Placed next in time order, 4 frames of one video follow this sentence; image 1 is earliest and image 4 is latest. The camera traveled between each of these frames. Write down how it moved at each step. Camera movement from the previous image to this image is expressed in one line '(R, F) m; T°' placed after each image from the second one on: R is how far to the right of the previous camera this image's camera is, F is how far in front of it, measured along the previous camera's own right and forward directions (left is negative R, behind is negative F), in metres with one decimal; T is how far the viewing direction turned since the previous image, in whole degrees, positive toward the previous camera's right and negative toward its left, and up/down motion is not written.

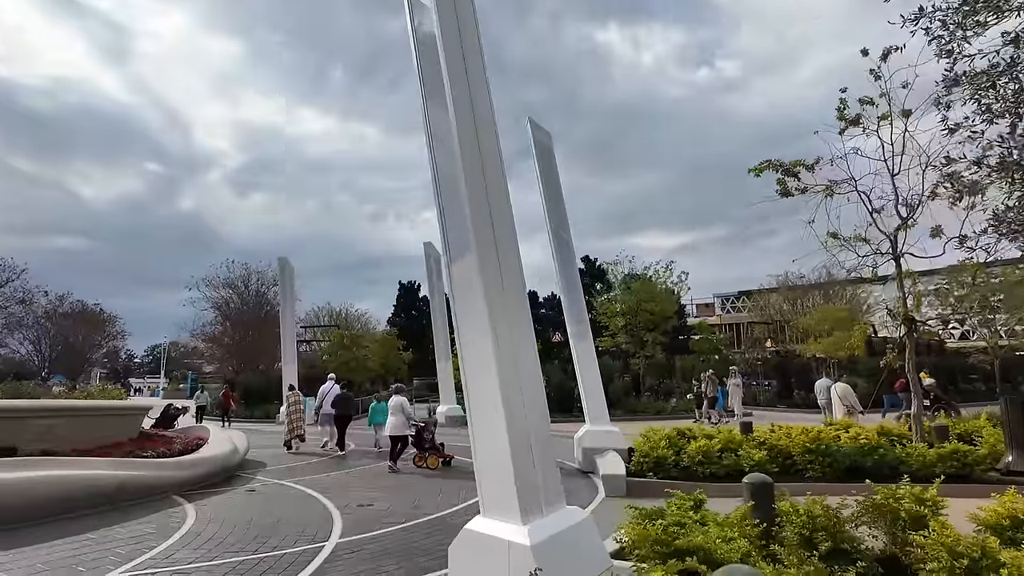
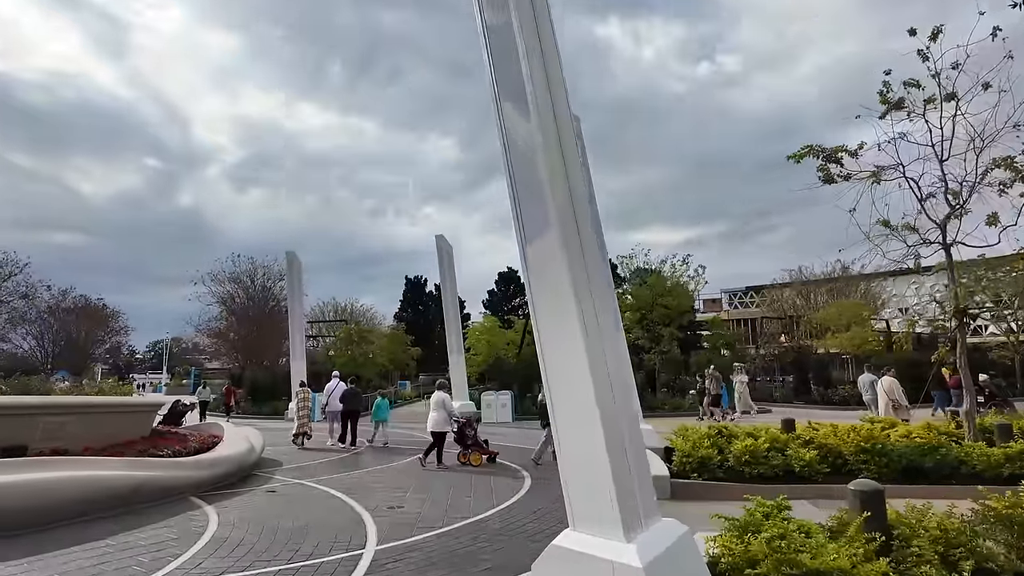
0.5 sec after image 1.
(-0.5, +0.5) m; 0°
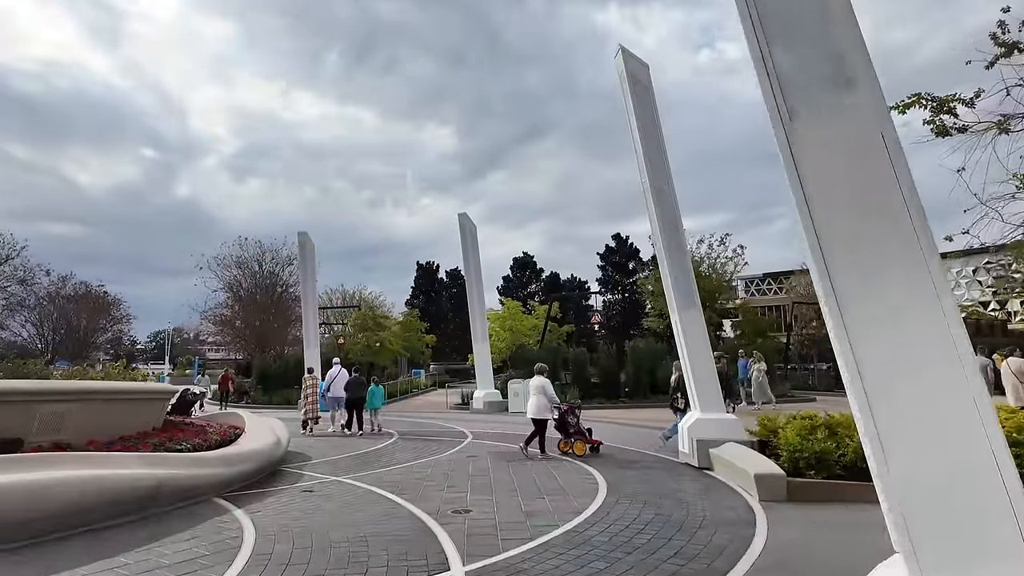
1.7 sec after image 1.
(-1.1, +1.4) m; 0°
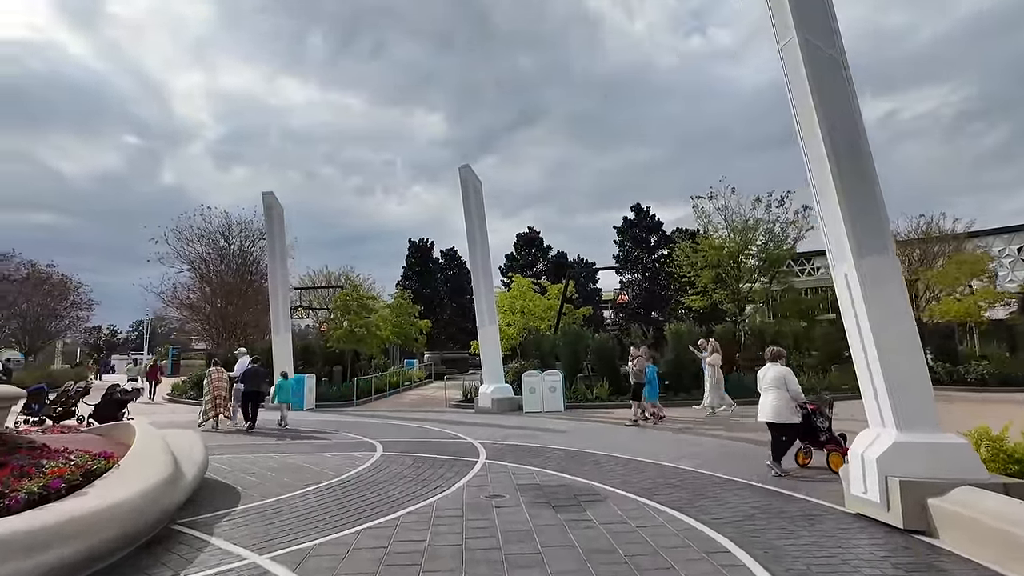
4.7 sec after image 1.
(-0.6, +4.2) m; +1°
